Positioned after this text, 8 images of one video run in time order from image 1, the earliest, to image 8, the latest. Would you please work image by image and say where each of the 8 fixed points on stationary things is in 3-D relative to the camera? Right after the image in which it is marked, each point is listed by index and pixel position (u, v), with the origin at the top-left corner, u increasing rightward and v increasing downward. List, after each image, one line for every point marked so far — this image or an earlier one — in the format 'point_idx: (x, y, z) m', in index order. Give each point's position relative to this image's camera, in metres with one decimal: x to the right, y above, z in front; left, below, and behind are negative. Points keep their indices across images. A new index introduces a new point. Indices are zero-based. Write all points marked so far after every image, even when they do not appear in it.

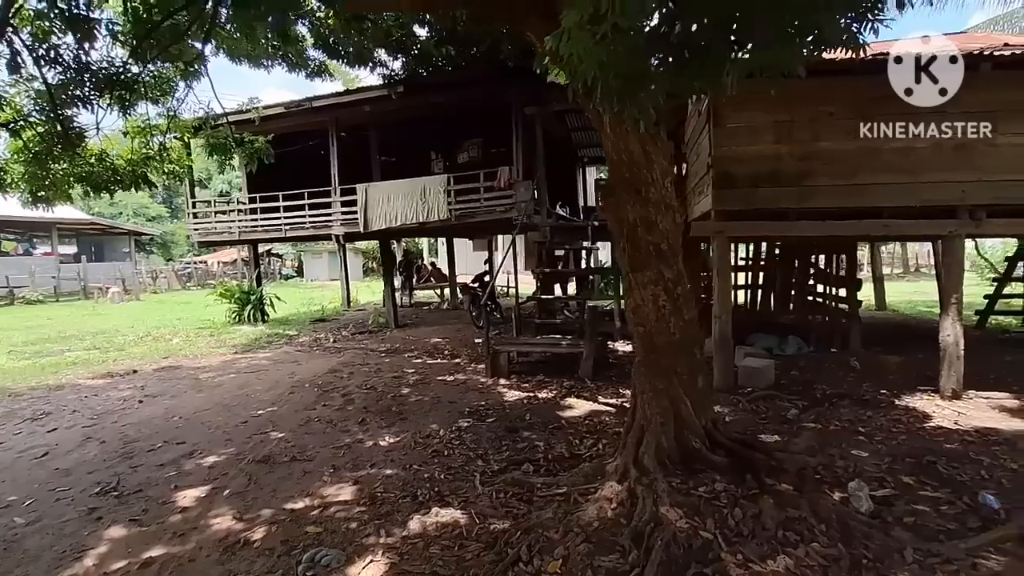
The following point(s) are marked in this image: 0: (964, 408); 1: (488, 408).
0: (+5.5, -1.5, +6.5) m
1: (-0.3, -1.6, +7.0) m
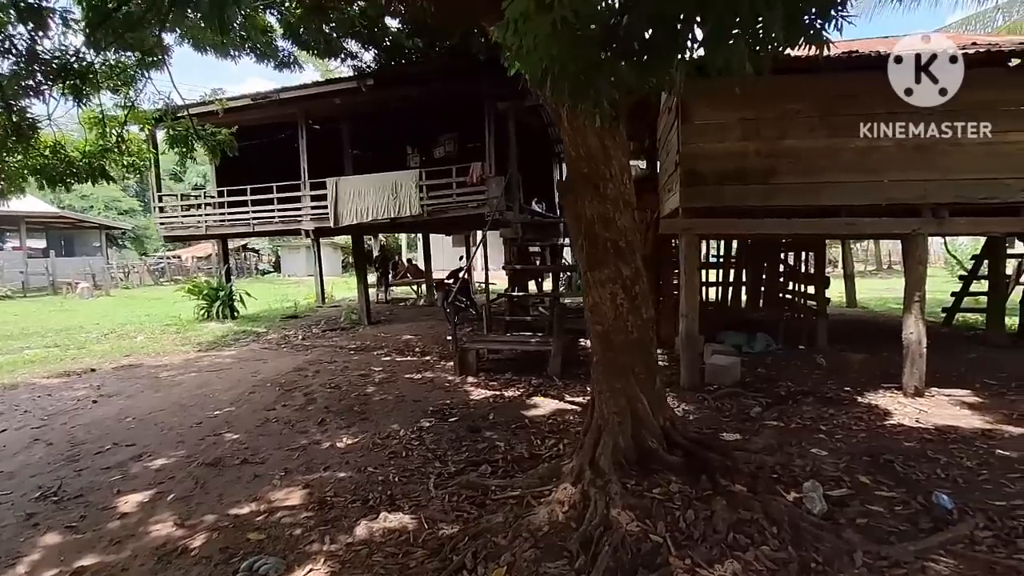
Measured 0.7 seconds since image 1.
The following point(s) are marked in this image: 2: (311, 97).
0: (+5.0, -1.4, +6.5) m
1: (-0.8, -1.5, +6.9) m
2: (-4.4, +4.2, +11.8) m
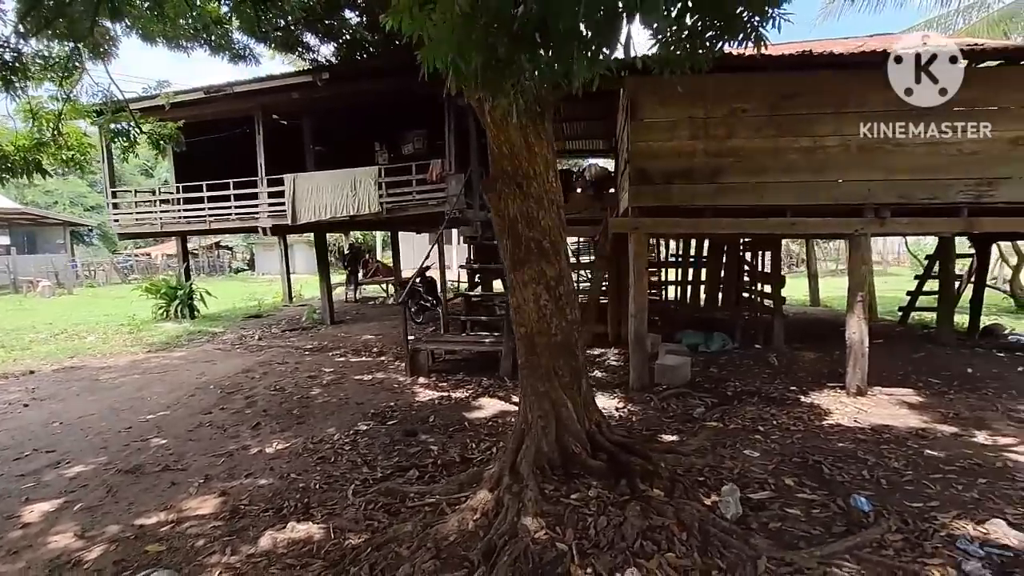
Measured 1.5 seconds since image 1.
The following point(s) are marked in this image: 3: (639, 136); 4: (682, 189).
0: (+4.3, -1.4, +6.6) m
1: (-1.5, -1.5, +6.7) m
2: (-5.3, +4.2, +11.6) m
3: (+1.7, +2.0, +7.1) m
4: (+2.2, +1.3, +7.1) m
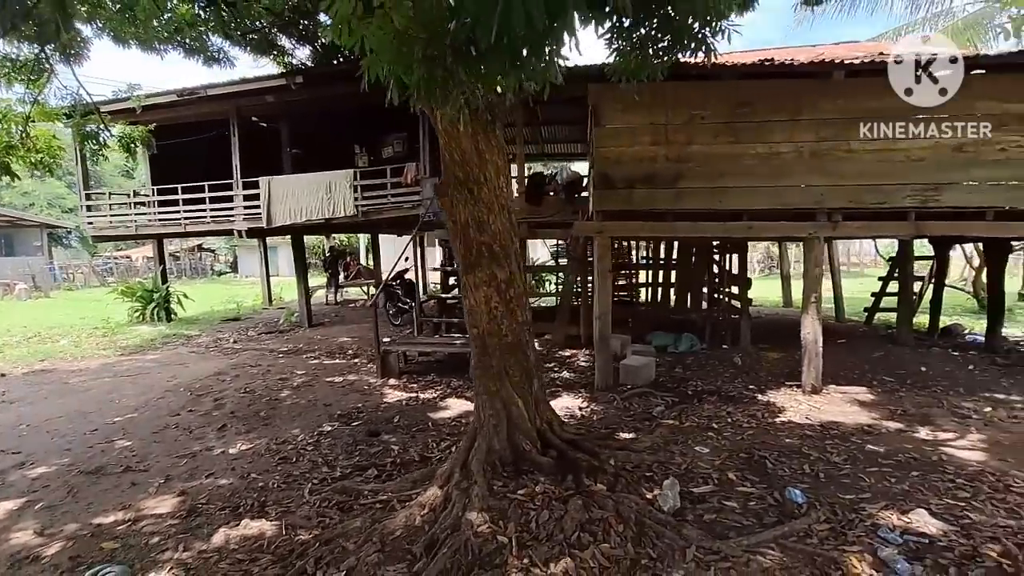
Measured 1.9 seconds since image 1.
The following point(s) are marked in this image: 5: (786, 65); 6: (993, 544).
0: (+3.9, -1.5, +6.8) m
1: (-1.9, -1.5, +6.8) m
2: (-5.9, +4.1, +11.6) m
3: (+1.2, +2.0, +7.3) m
4: (+1.8, +1.3, +7.2) m
5: (+3.3, +2.7, +6.5) m
6: (+3.1, -1.7, +3.5) m
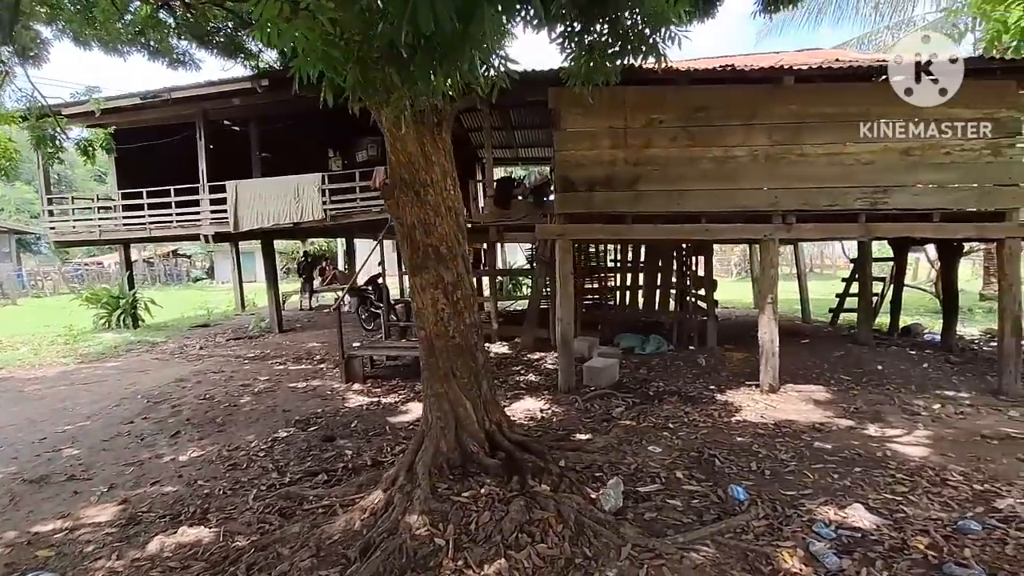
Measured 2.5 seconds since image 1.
0: (+3.4, -1.5, +6.9) m
1: (-2.4, -1.6, +6.8) m
2: (-6.5, +4.0, +11.5) m
3: (+0.7, +1.9, +7.3) m
4: (+1.2, +1.3, +7.3) m
5: (+2.8, +2.7, +6.6) m
6: (+2.7, -1.7, +3.6) m
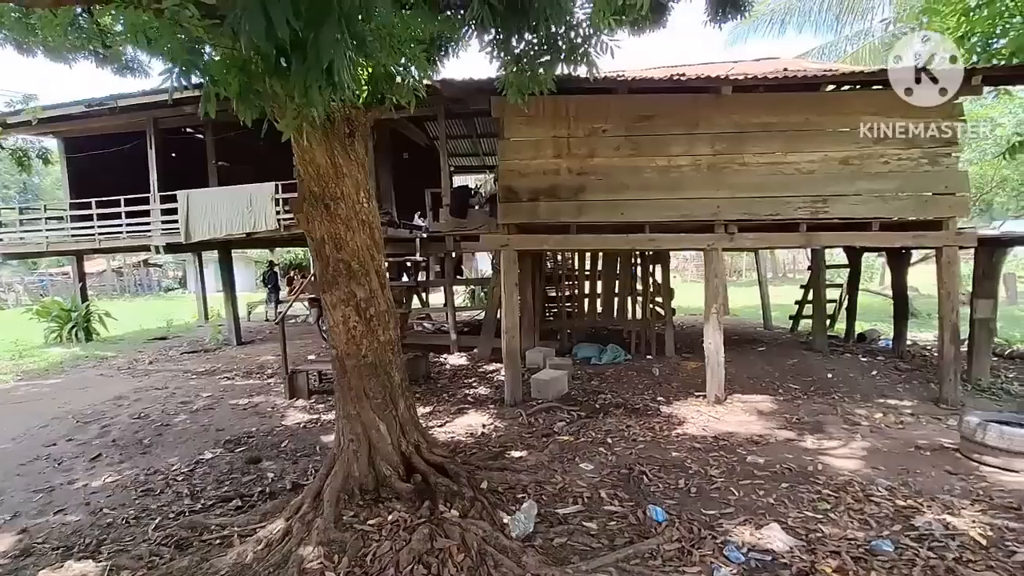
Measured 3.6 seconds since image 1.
0: (+2.6, -1.6, +6.8) m
1: (-3.1, -1.8, +6.5) m
2: (-7.4, +3.8, +11.2) m
3: (-0.1, +1.8, +7.2) m
4: (+0.5, +1.1, +7.2) m
5: (+2.0, +2.5, +6.5) m
6: (+2.1, -1.7, +3.5) m
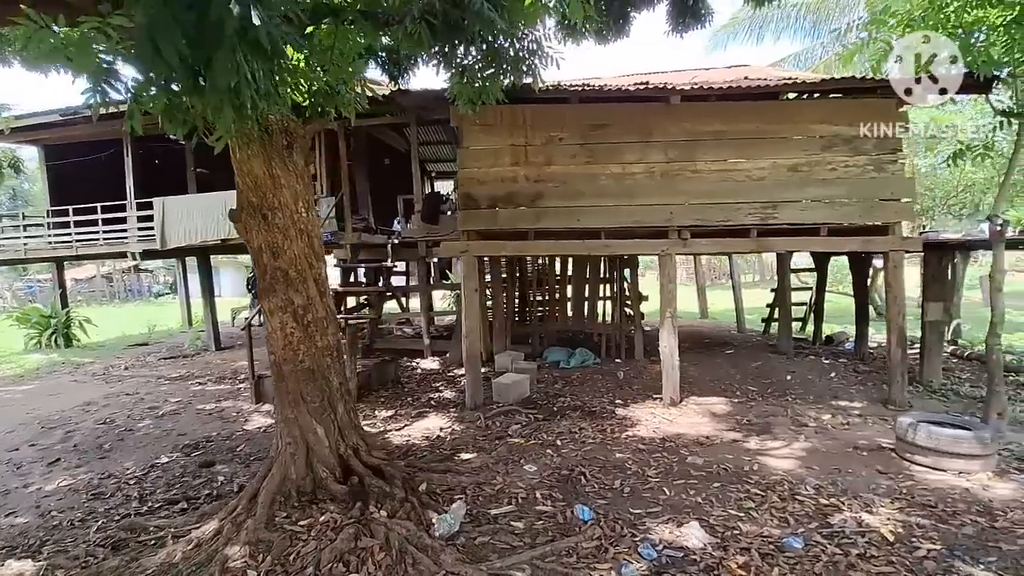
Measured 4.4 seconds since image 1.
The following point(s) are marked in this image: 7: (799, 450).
0: (+2.1, -1.6, +6.9) m
1: (-3.7, -1.8, +6.6) m
2: (-8.0, +3.6, +11.3) m
3: (-0.6, +1.7, +7.3) m
4: (-0.1, +1.0, +7.3) m
5: (+1.4, +2.5, +6.7) m
6: (+1.5, -1.8, +3.6) m
7: (+3.0, -1.7, +5.7) m
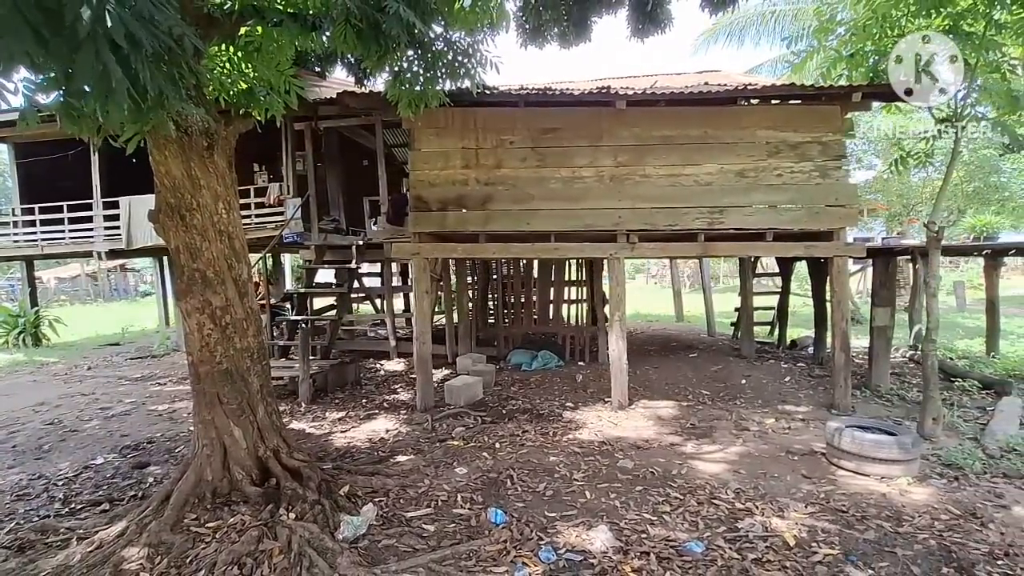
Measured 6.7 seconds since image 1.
0: (+1.4, -1.7, +7.0) m
1: (-4.4, -1.9, +6.6) m
2: (-8.7, +3.6, +11.3) m
3: (-1.3, +1.7, +7.4) m
4: (-0.8, +1.0, +7.4) m
5: (+0.8, +2.4, +6.7) m
6: (+0.9, -1.8, +3.6) m
7: (+2.3, -1.8, +5.7) m
